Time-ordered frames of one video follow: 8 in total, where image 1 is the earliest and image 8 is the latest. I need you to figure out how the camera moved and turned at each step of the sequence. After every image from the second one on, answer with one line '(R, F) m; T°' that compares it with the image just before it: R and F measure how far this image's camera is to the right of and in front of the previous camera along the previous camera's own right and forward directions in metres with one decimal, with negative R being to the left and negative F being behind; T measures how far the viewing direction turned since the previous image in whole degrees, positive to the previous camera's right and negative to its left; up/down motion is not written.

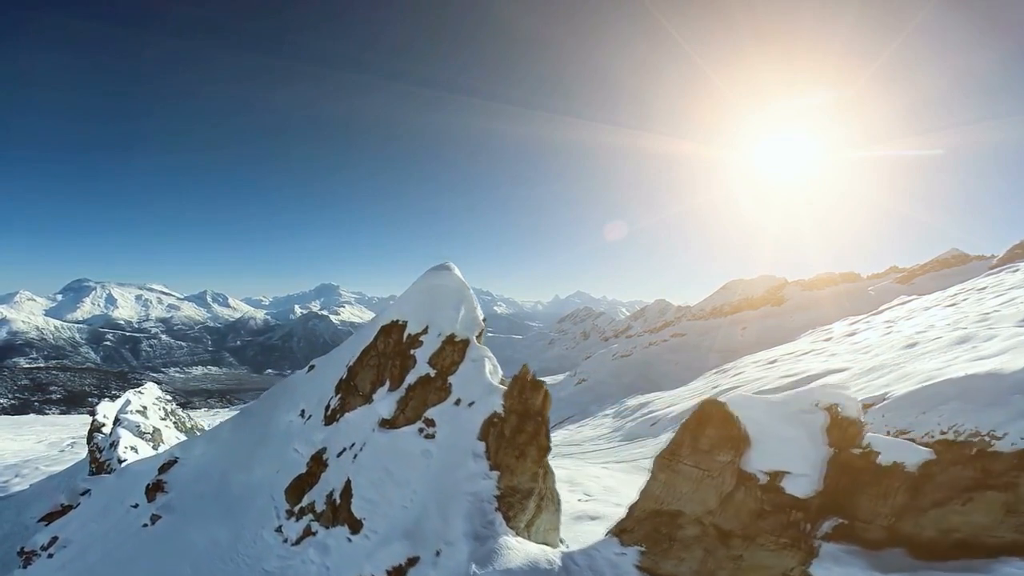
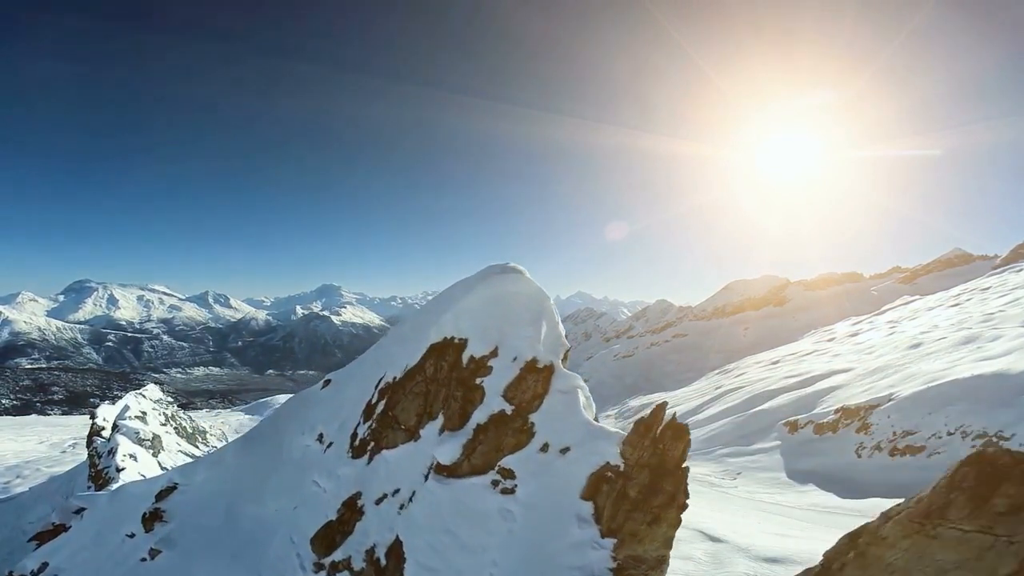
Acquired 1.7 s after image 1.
(-0.5, +0.7) m; 0°
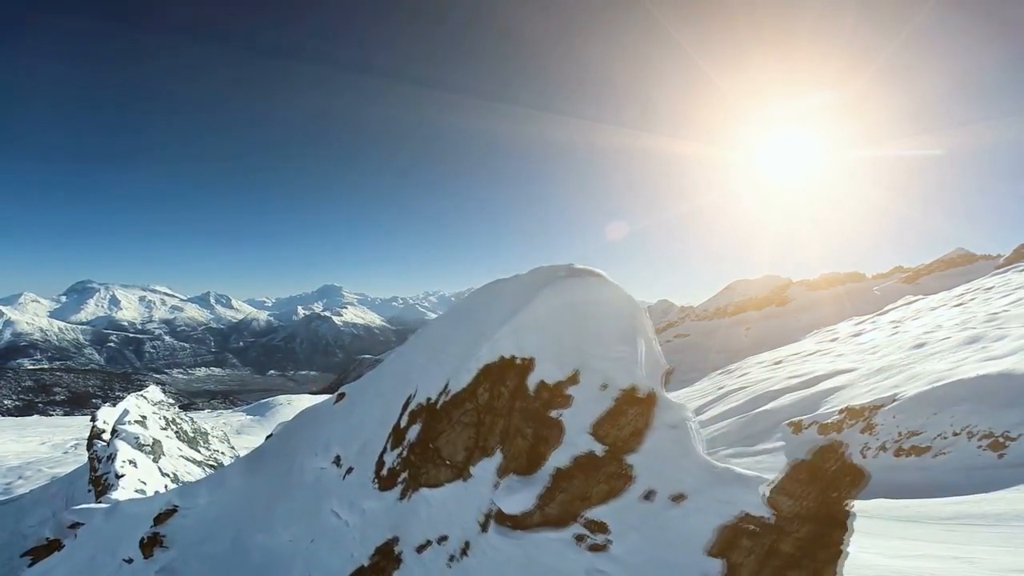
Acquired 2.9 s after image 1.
(-0.3, +0.5) m; 0°
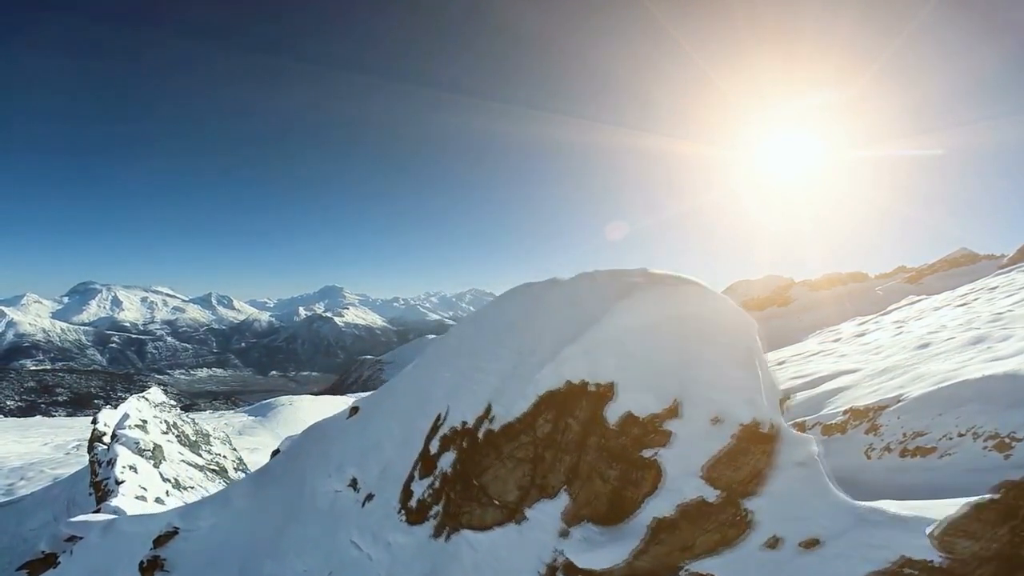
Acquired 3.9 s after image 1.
(-0.3, +0.4) m; 0°
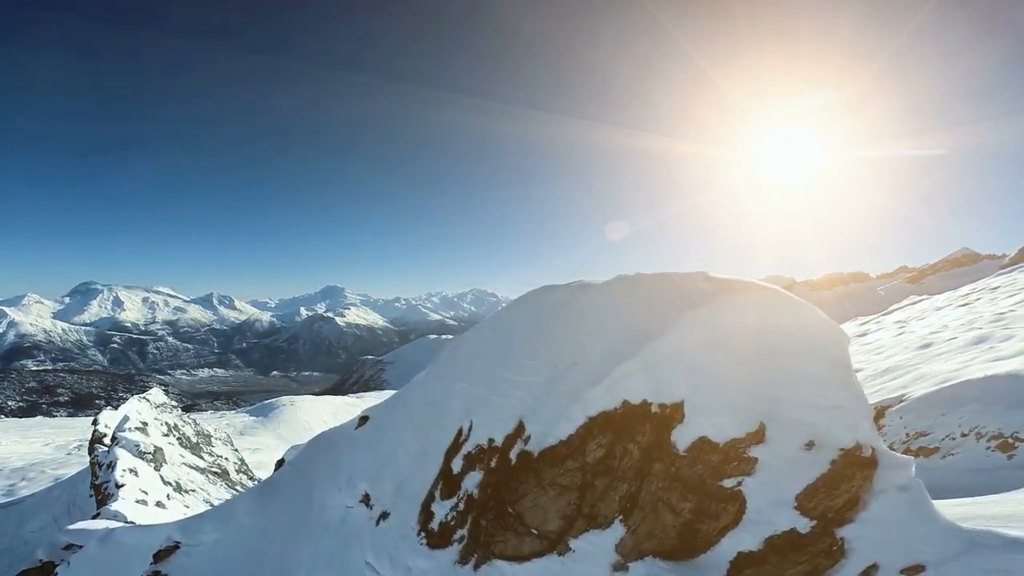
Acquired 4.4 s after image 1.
(-0.2, +0.2) m; 0°
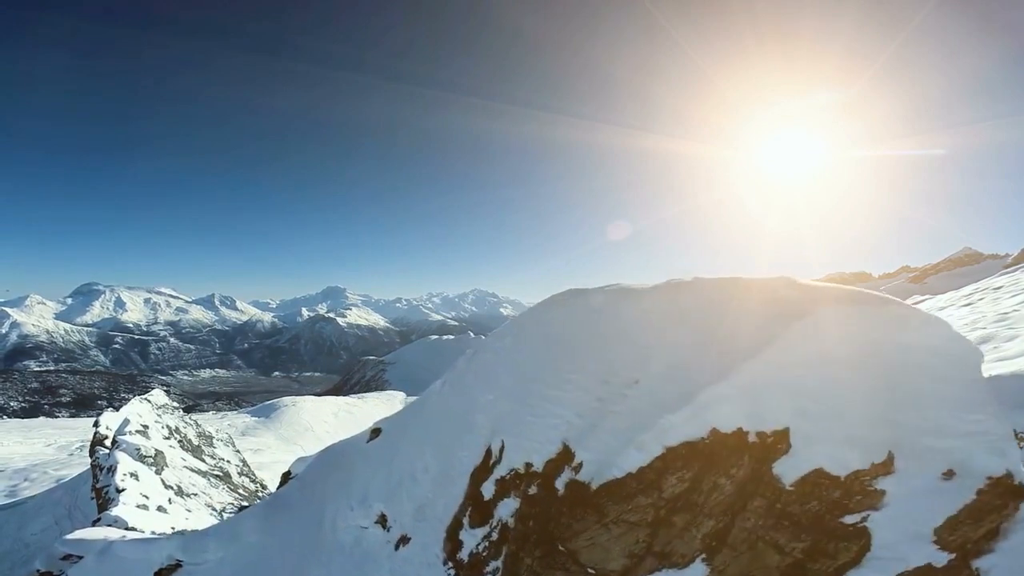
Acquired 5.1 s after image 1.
(-0.2, +0.2) m; 0°
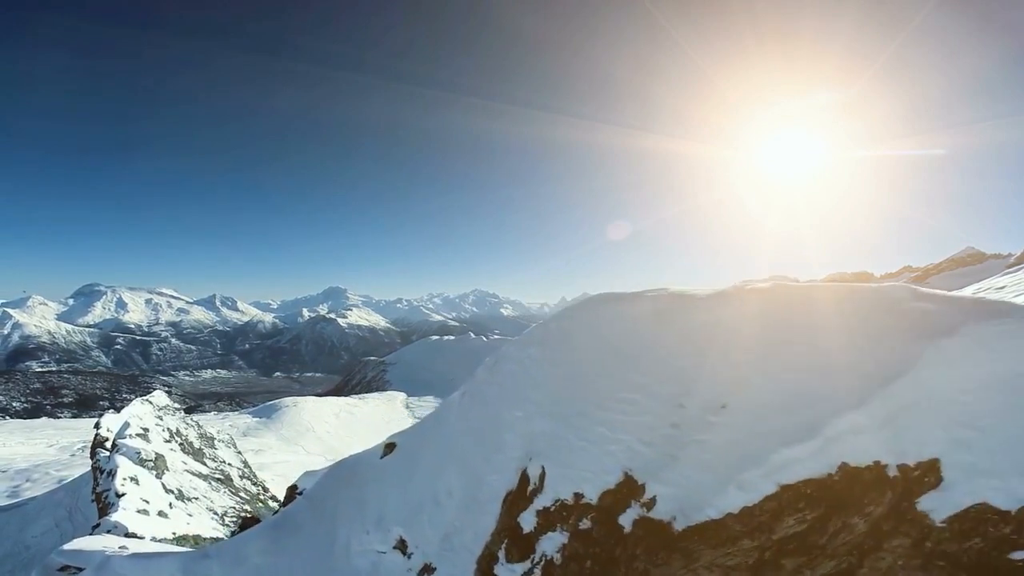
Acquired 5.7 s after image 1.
(-0.2, +0.3) m; 0°
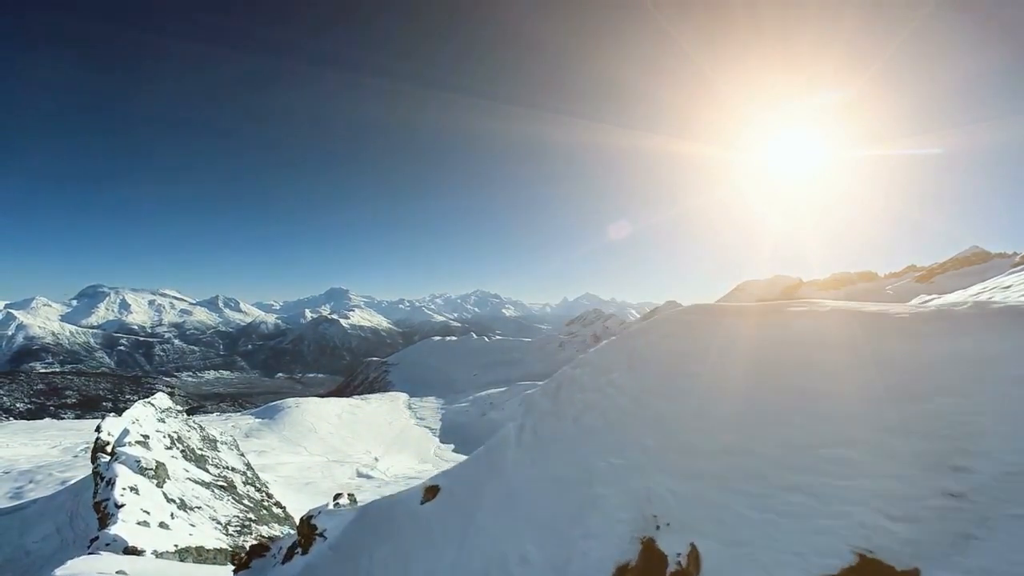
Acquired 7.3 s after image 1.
(-0.4, +0.6) m; 0°
